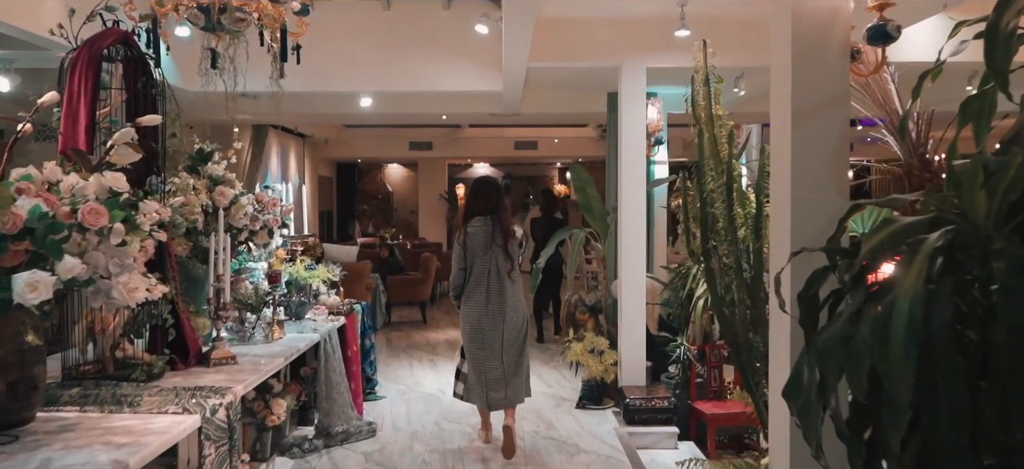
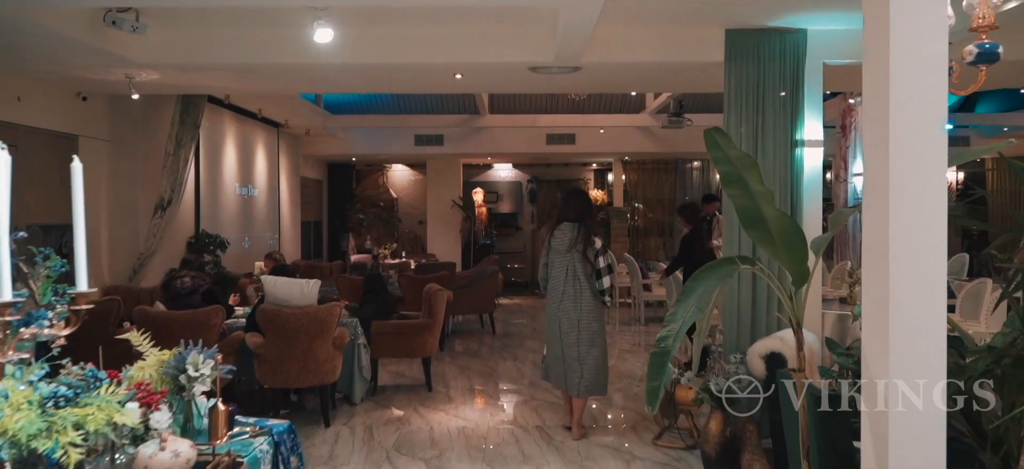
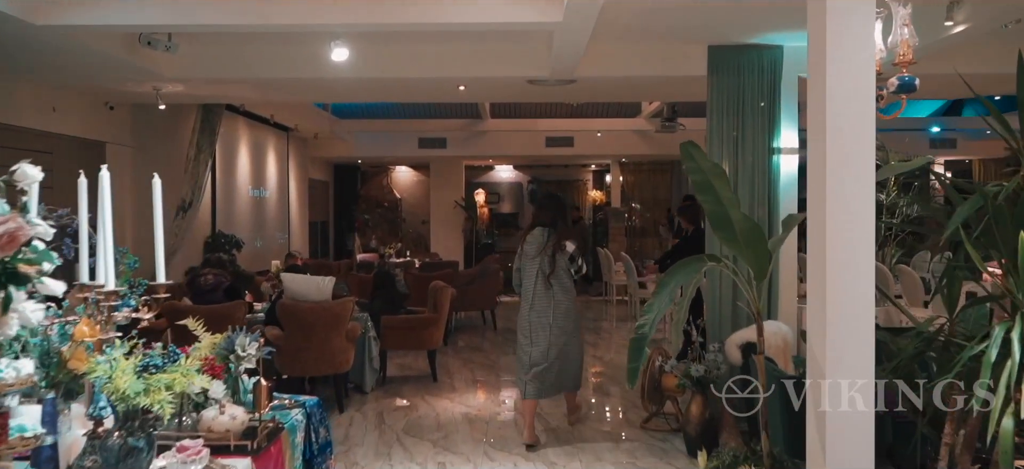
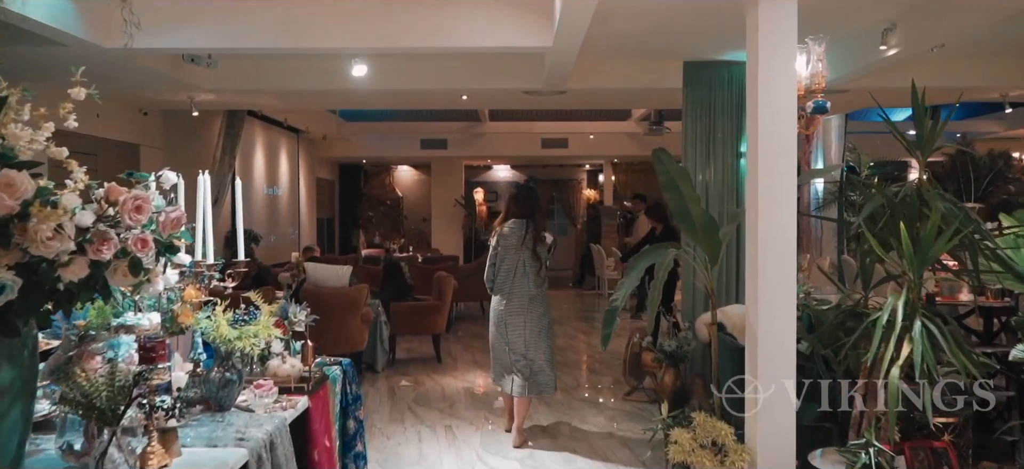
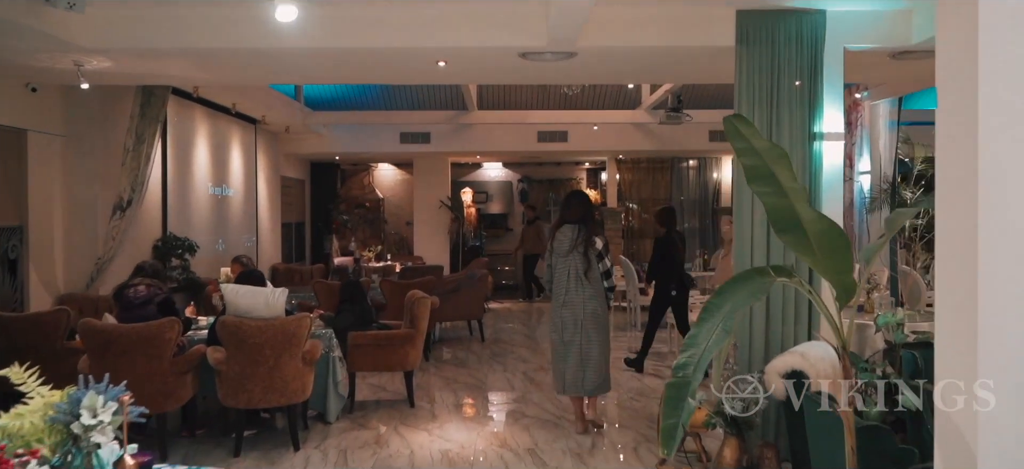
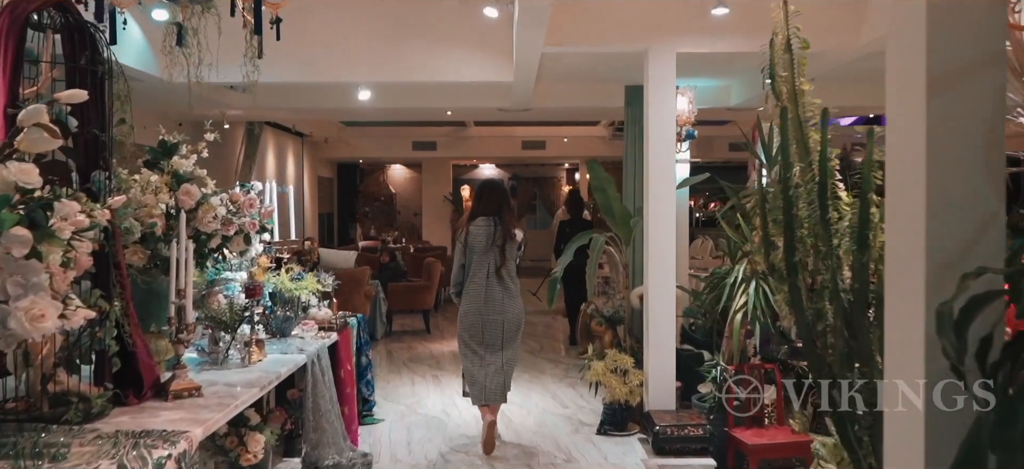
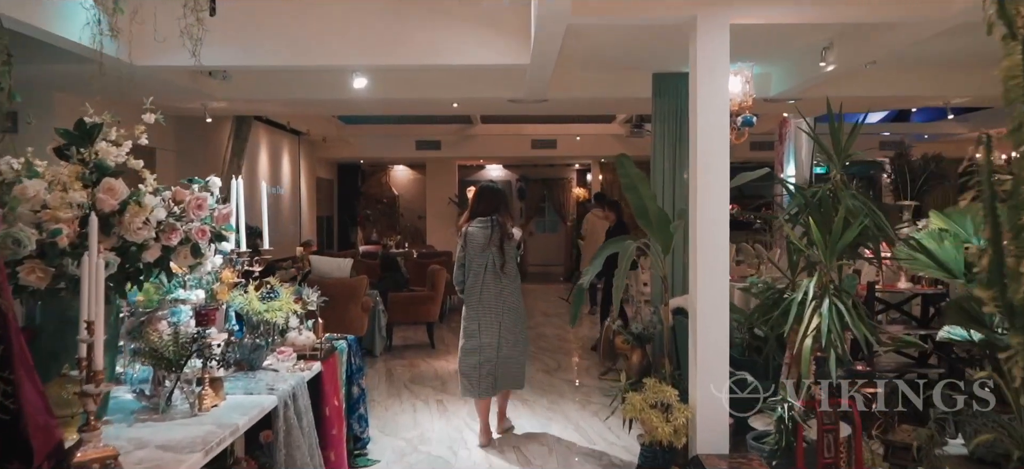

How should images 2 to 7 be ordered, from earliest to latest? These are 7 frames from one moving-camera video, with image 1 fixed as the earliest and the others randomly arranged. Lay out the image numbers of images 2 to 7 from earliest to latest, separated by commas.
6, 7, 4, 3, 2, 5
